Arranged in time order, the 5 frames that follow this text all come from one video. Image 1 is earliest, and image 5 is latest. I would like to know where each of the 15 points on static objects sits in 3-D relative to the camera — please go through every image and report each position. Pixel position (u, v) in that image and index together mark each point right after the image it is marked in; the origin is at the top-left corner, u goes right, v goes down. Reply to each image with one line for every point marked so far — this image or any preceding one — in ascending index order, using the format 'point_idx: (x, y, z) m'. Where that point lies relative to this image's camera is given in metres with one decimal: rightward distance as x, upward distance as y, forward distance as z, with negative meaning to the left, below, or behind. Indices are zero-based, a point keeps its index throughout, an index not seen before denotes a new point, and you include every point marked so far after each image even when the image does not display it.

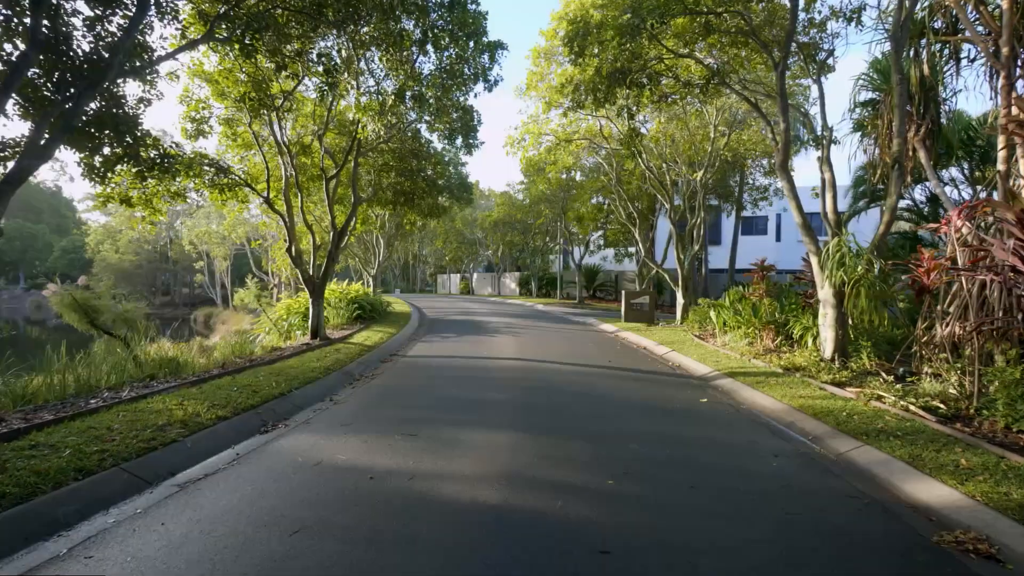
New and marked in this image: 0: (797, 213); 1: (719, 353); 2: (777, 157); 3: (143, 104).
0: (+5.0, +1.3, +11.5) m
1: (+4.3, -1.4, +13.6) m
2: (+4.8, +2.4, +12.0) m
3: (-6.1, +3.0, +10.9) m
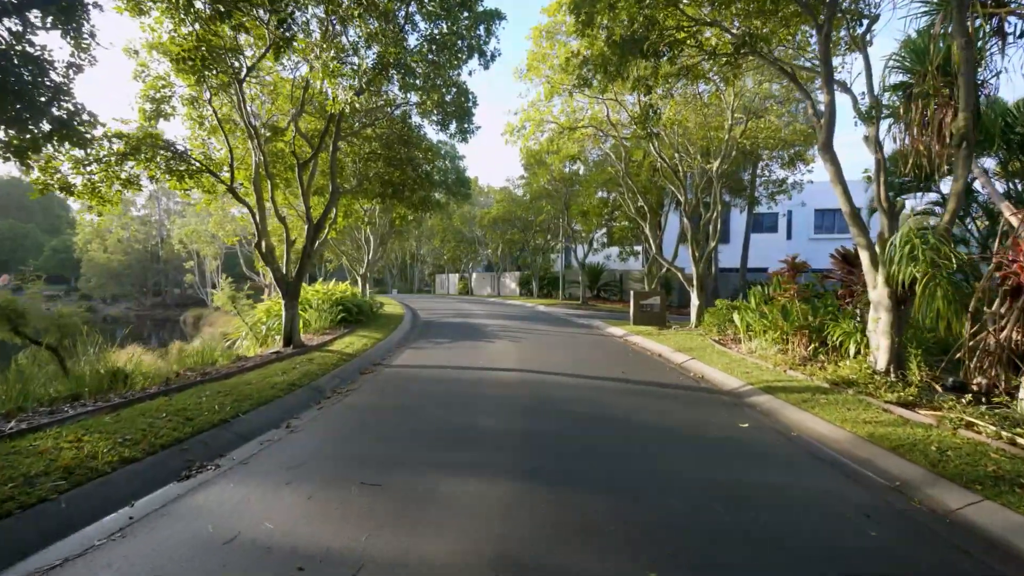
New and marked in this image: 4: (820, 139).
0: (+4.9, +1.3, +9.8) m
1: (+4.2, -1.4, +11.9) m
2: (+4.8, +2.4, +10.3) m
3: (-6.1, +3.0, +9.2) m
4: (+4.8, +2.3, +10.2) m
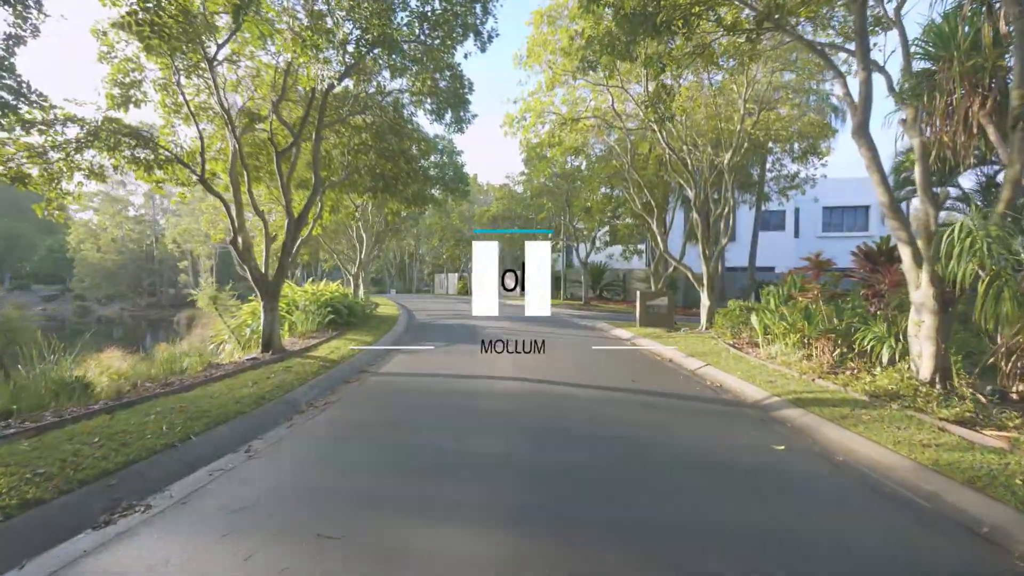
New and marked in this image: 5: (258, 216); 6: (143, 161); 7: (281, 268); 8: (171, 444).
0: (+4.9, +1.3, +8.8) m
1: (+4.2, -1.4, +10.8) m
2: (+4.7, +2.4, +9.2) m
3: (-6.2, +3.0, +8.2) m
4: (+4.7, +2.3, +9.2) m
5: (-5.1, +1.4, +13.2) m
6: (-6.3, +2.2, +11.4) m
7: (-4.3, +0.4, +12.3) m
8: (-3.1, -1.4, +6.0) m
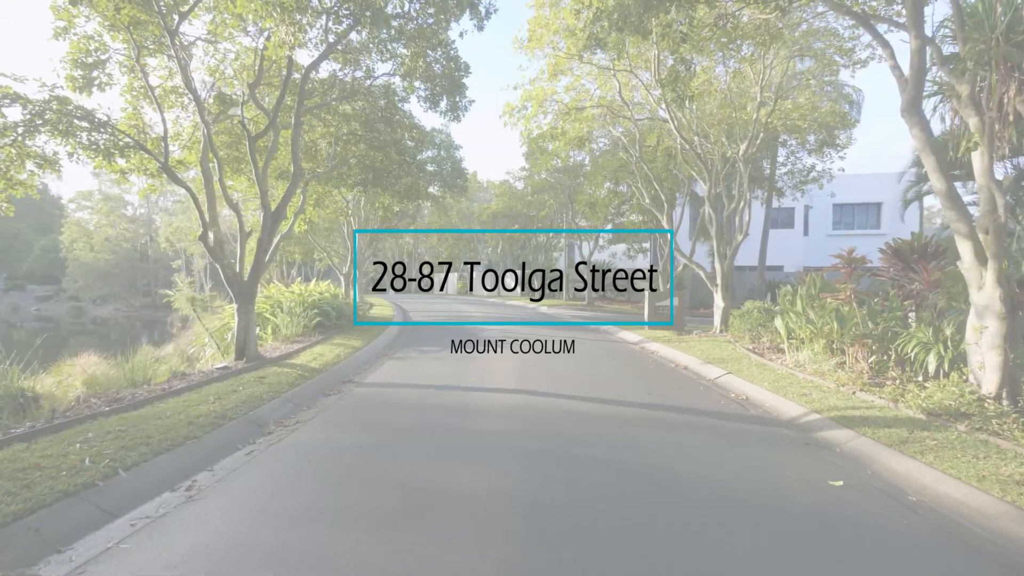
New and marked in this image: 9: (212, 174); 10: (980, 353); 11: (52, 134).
0: (+4.9, +1.3, +7.6) m
1: (+4.2, -1.4, +9.7) m
2: (+4.7, +2.4, +8.1) m
3: (-6.2, +3.0, +7.0) m
4: (+4.7, +2.3, +8.0) m
5: (-5.1, +1.4, +12.0) m
6: (-6.3, +2.2, +10.2) m
7: (-4.3, +0.4, +11.2) m
8: (-3.1, -1.4, +4.9) m
9: (-5.5, +2.1, +12.1) m
10: (+5.4, -0.7, +7.6) m
11: (-6.7, +2.3, +9.6) m
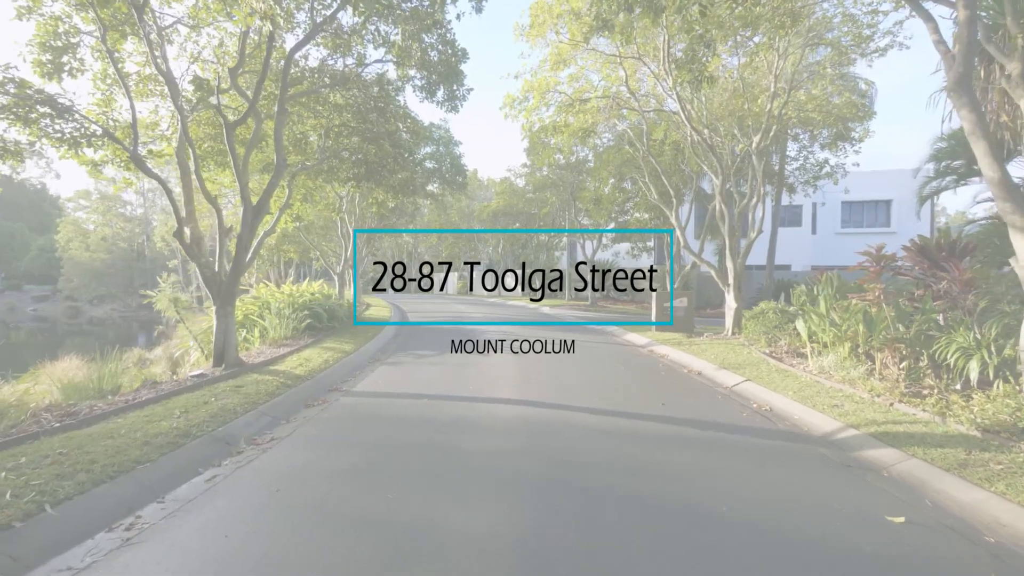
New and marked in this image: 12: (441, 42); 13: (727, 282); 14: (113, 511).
0: (+4.9, +1.3, +6.8) m
1: (+4.2, -1.4, +8.8) m
2: (+4.7, +2.4, +7.2) m
3: (-6.2, +3.0, +6.2) m
4: (+4.7, +2.3, +7.2) m
5: (-5.1, +1.4, +11.2) m
6: (-6.3, +2.2, +9.4) m
7: (-4.3, +0.4, +10.3) m
8: (-3.1, -1.4, +4.0) m
9: (-5.5, +2.1, +11.3) m
10: (+5.4, -0.7, +6.8) m
11: (-6.7, +2.2, +8.8) m
12: (-1.3, +4.6, +12.5) m
13: (+5.9, +0.2, +18.0) m
14: (-2.8, -1.6, +4.6) m
